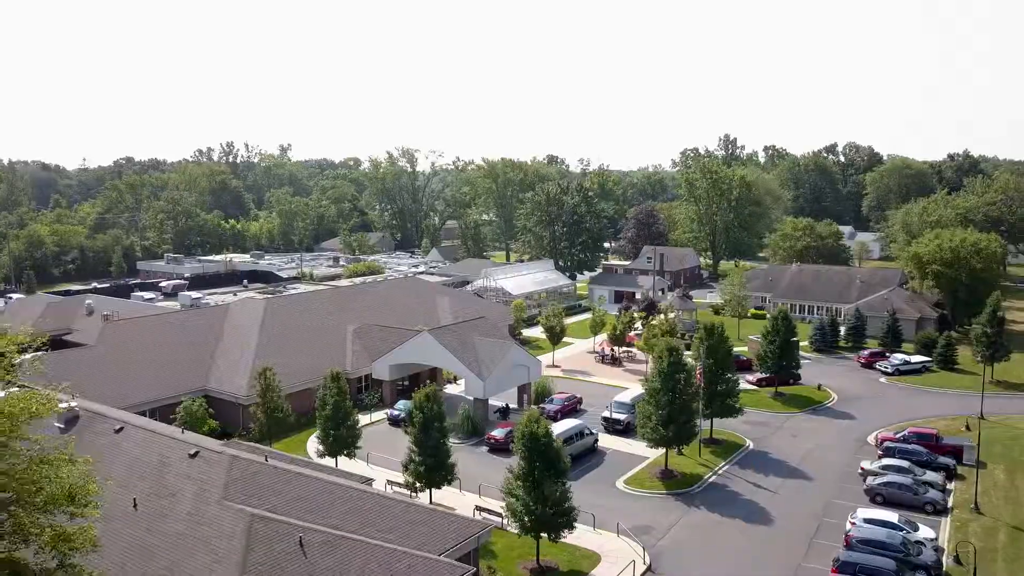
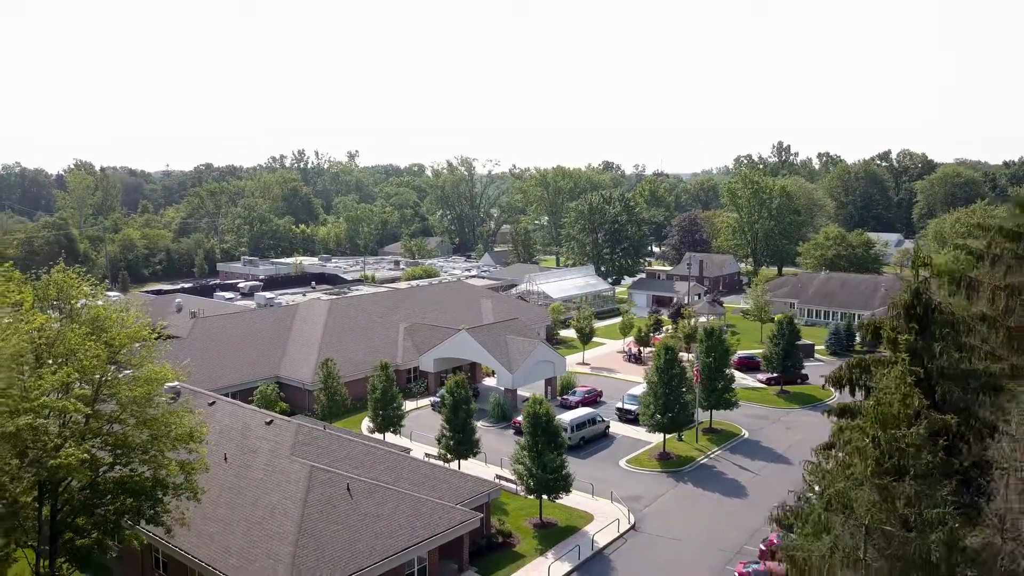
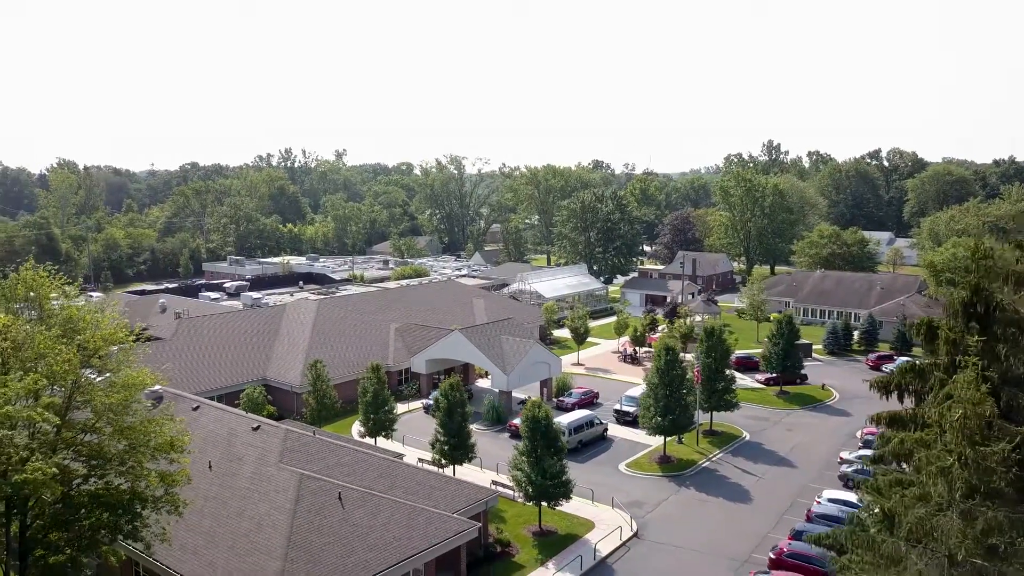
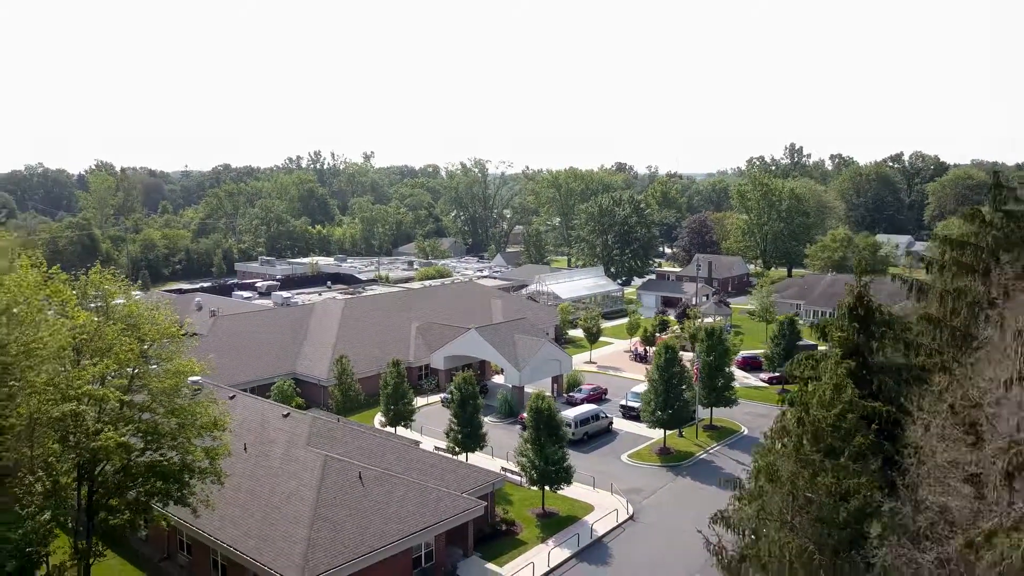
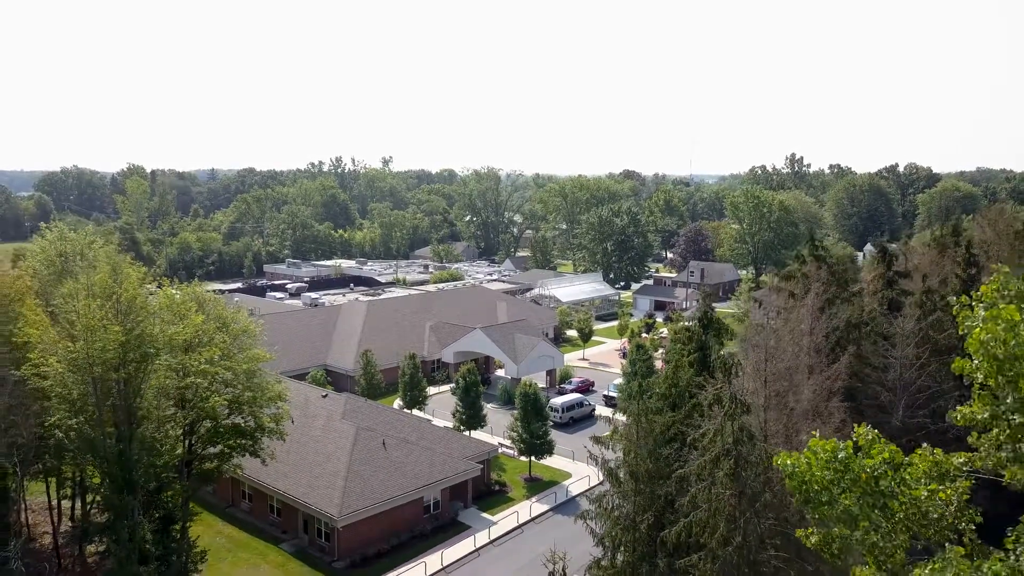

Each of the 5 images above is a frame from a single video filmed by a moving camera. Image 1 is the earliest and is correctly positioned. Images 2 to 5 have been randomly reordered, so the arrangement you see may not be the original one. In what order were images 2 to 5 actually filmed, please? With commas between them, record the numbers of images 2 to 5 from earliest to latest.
3, 2, 4, 5
